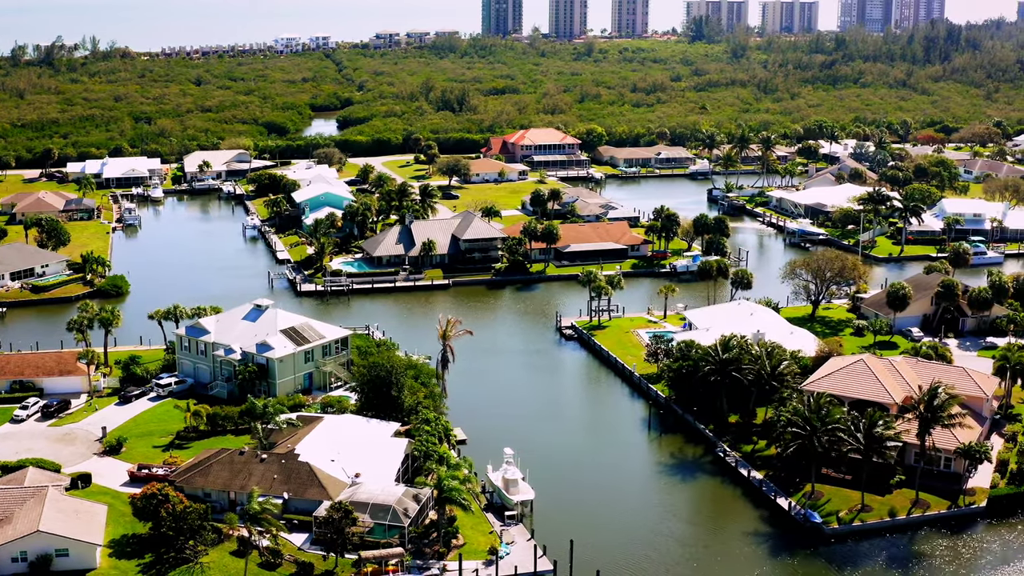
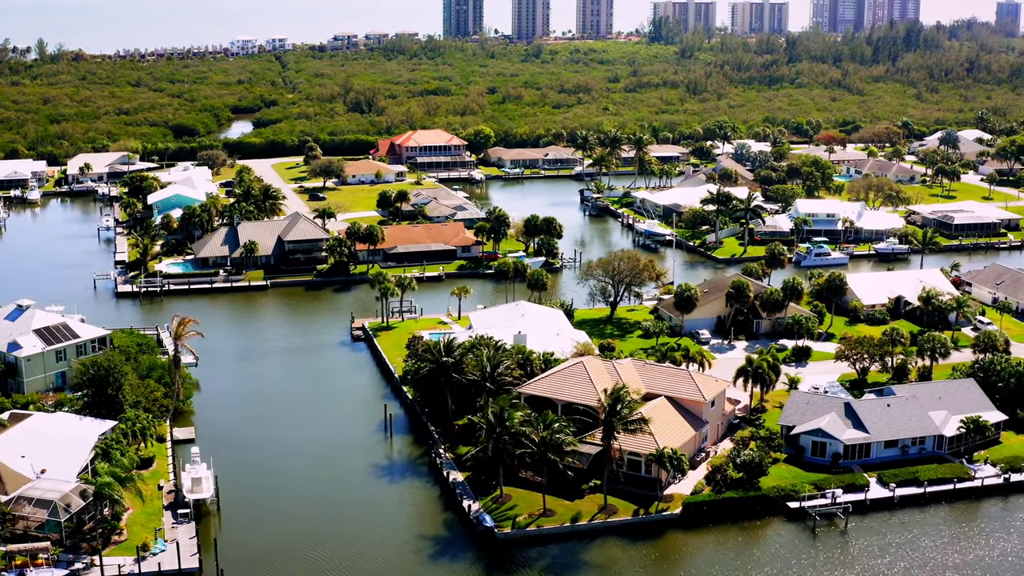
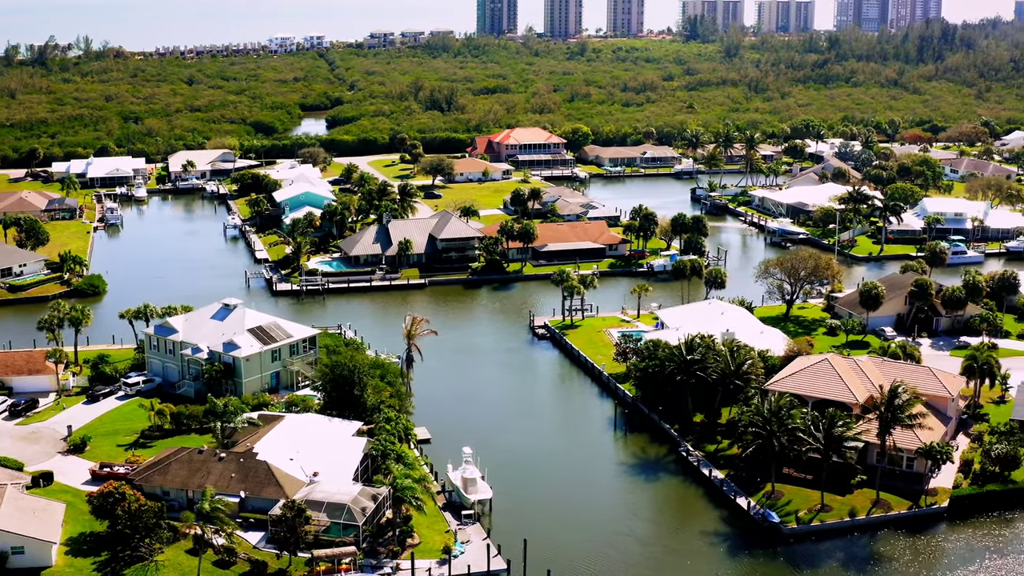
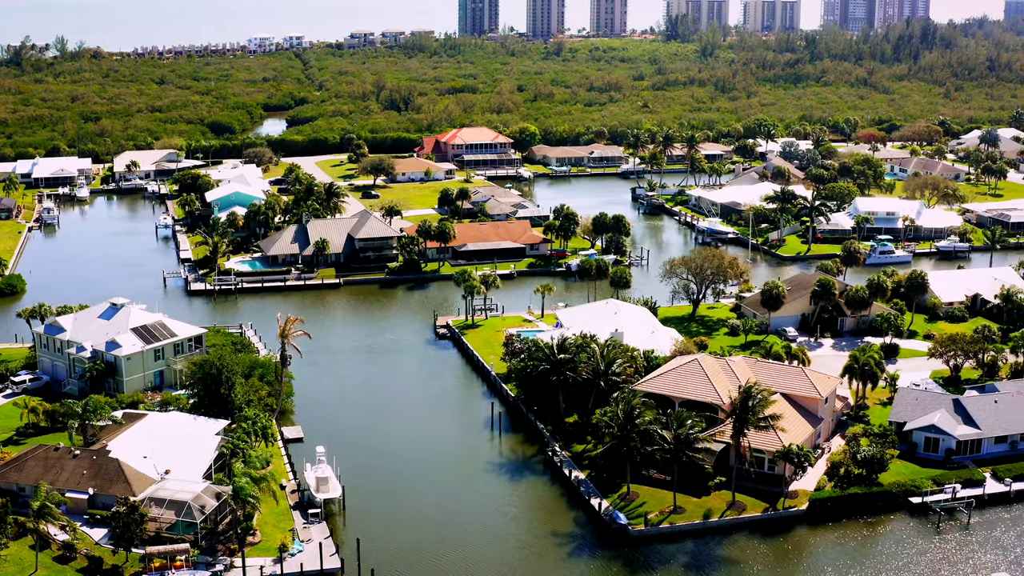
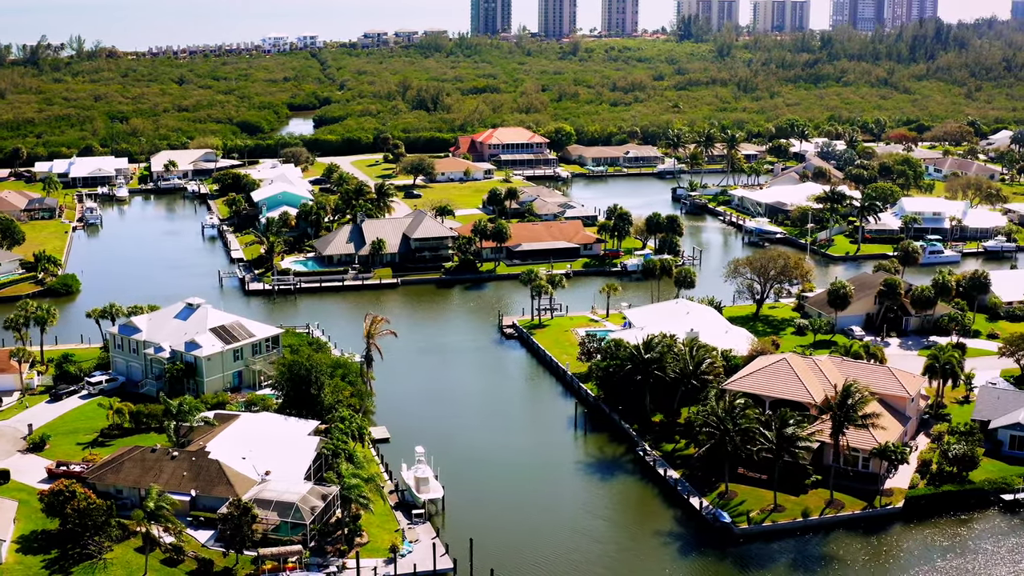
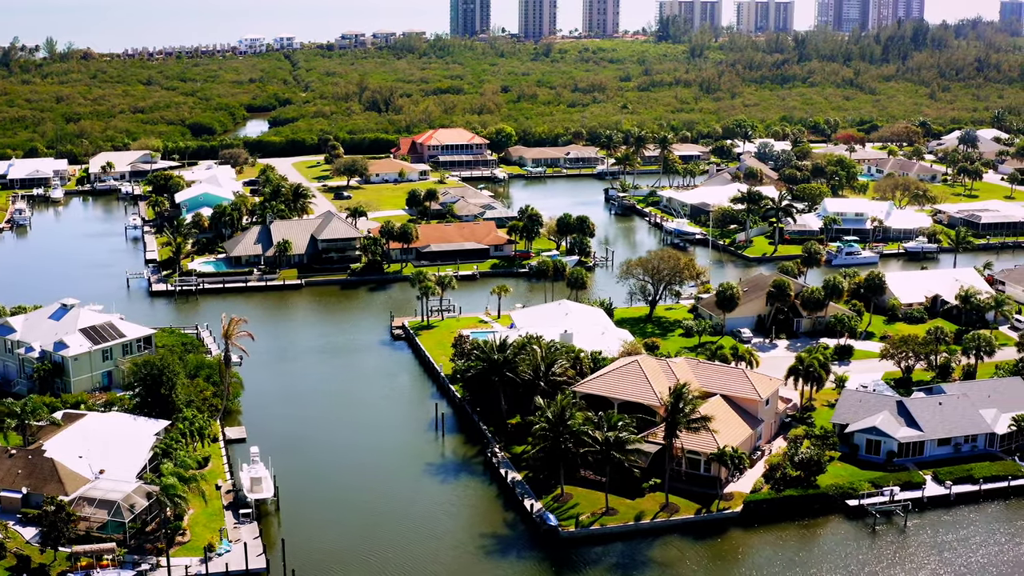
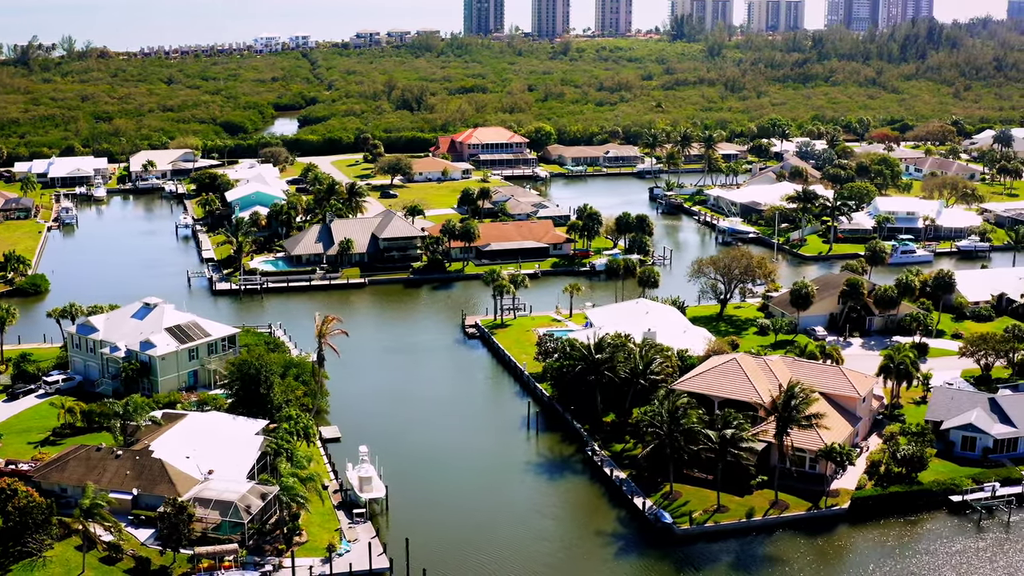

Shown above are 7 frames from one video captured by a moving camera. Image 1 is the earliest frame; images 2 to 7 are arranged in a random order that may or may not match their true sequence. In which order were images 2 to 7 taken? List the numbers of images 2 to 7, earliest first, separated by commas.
3, 5, 7, 4, 6, 2
